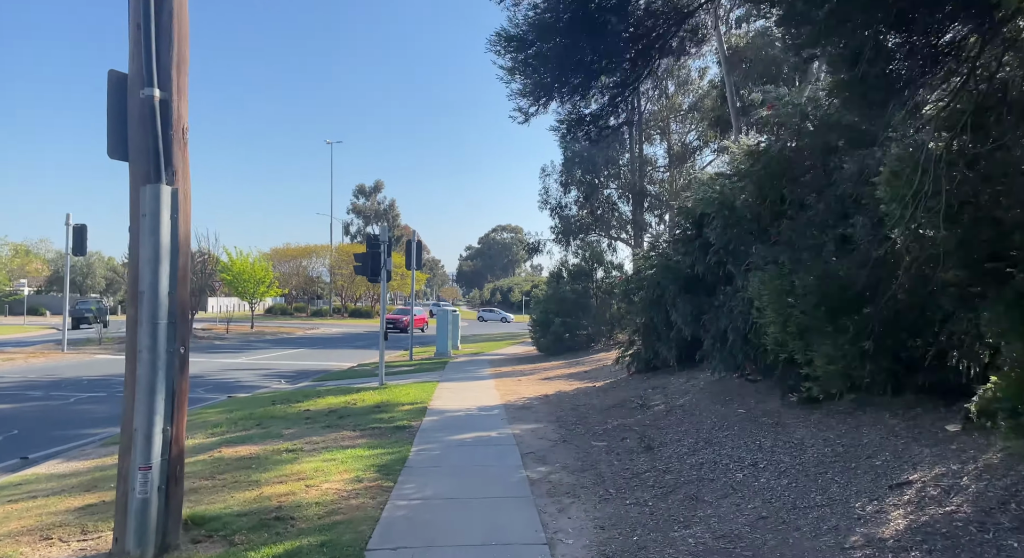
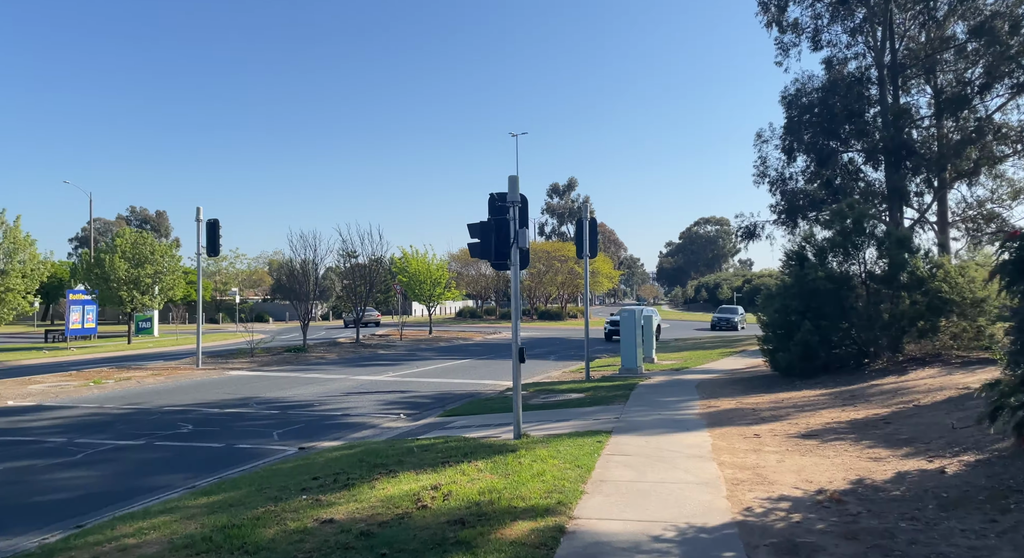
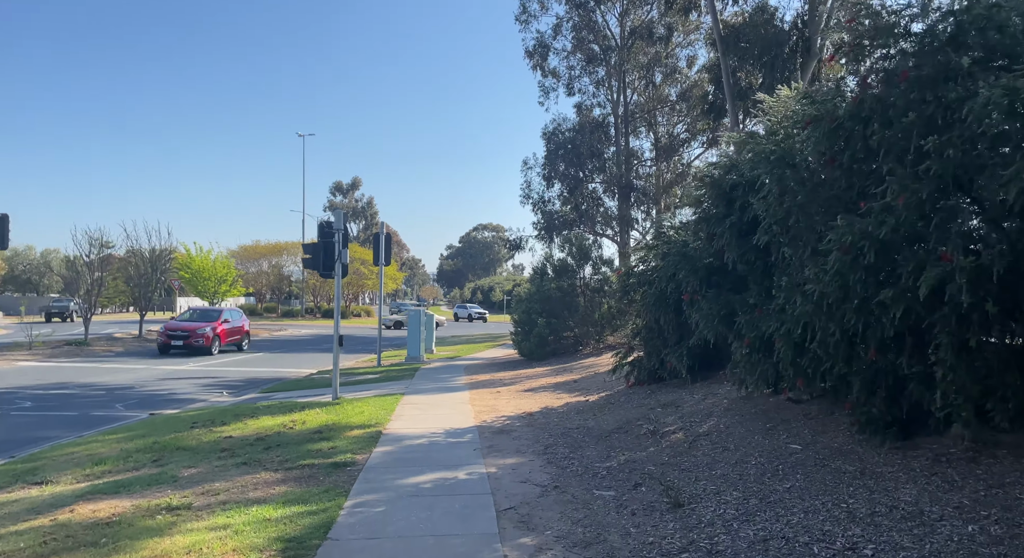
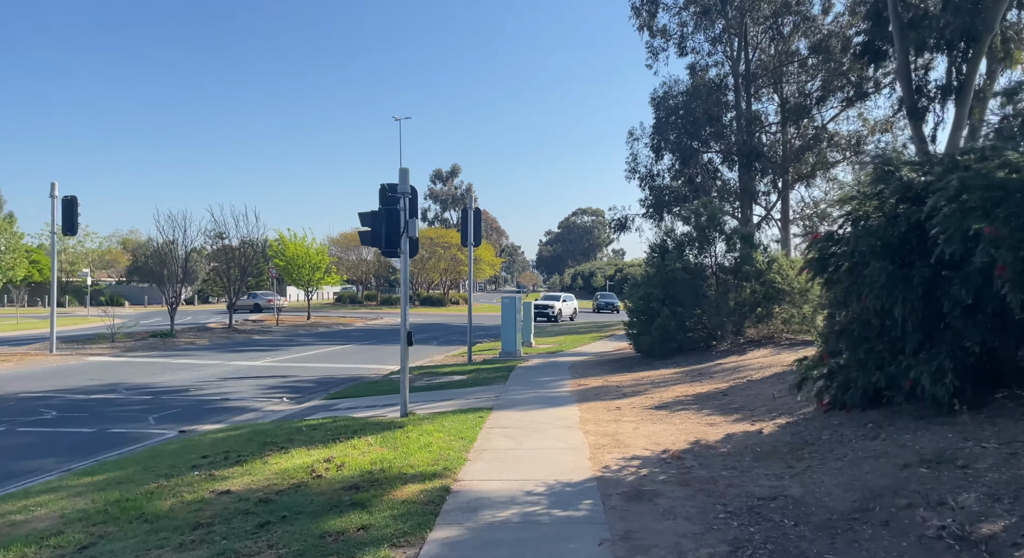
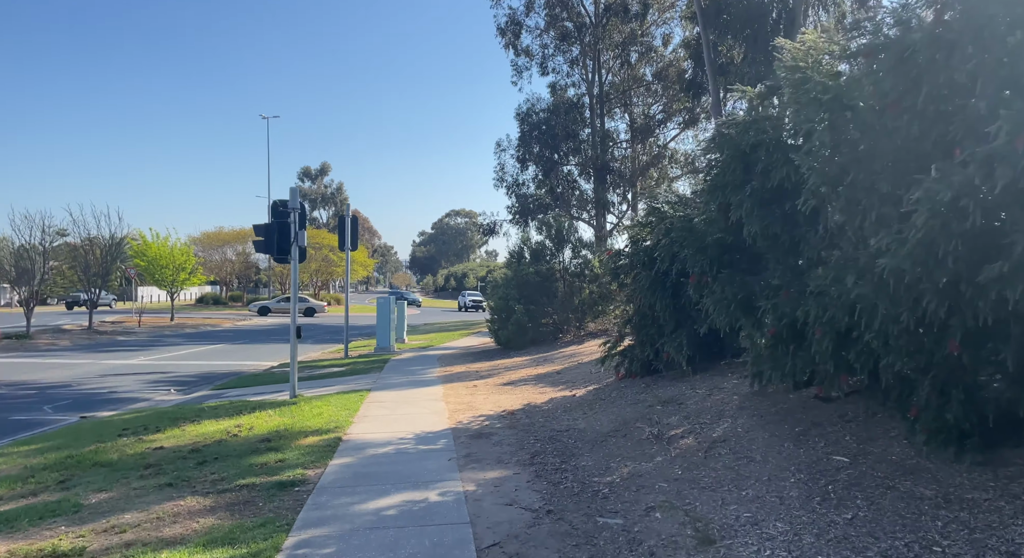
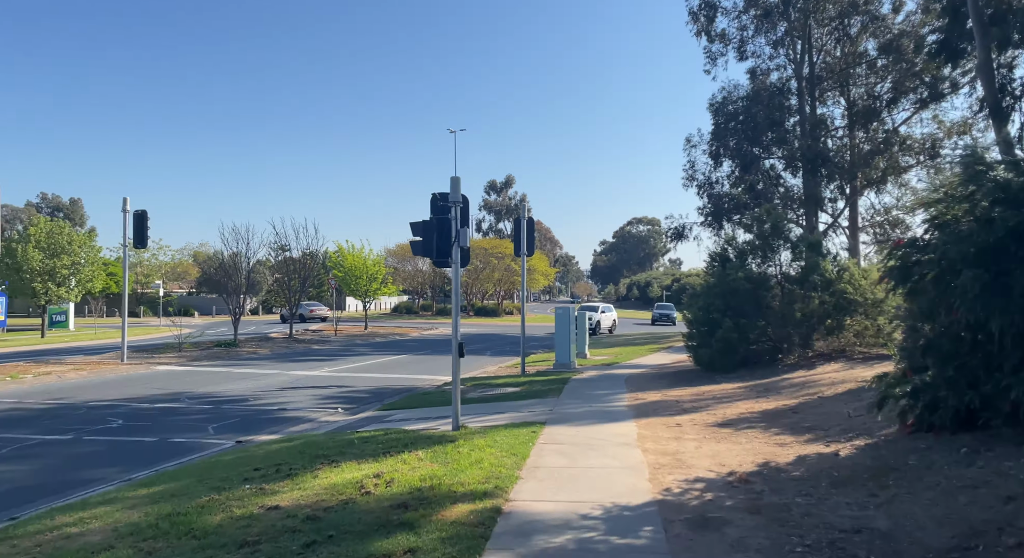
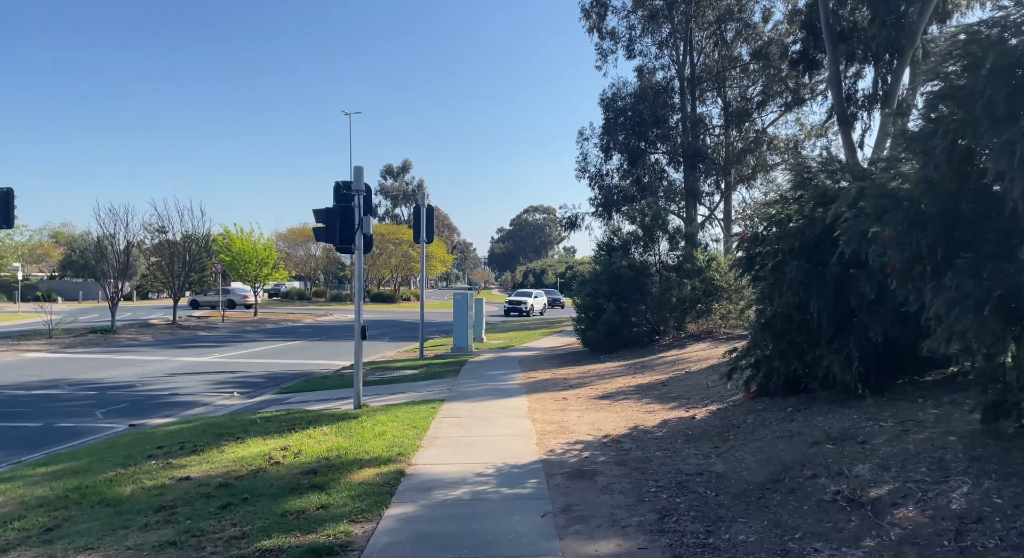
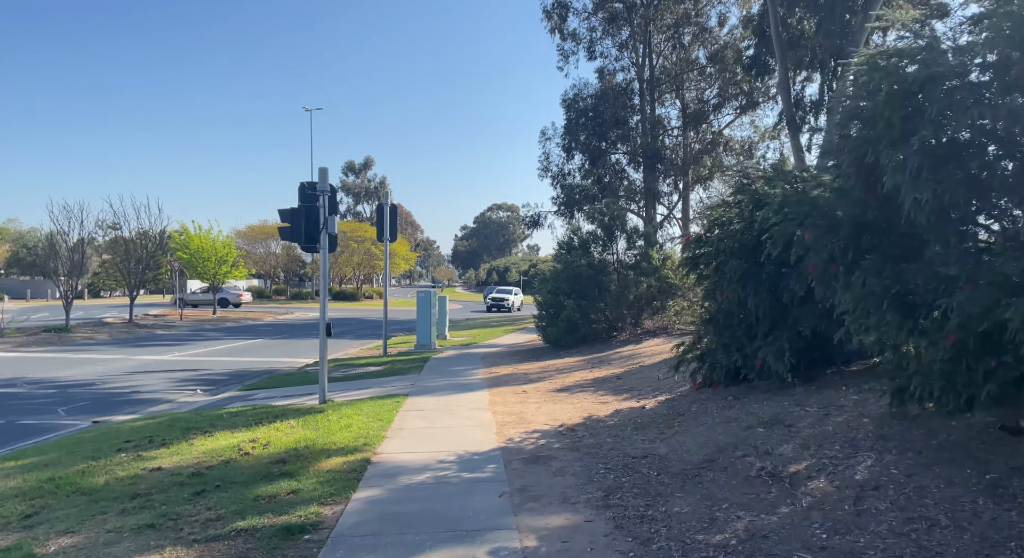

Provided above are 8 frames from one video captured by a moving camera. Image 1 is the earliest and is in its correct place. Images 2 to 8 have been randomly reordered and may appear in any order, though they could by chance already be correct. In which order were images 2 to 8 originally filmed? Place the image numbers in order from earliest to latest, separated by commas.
3, 5, 8, 7, 4, 6, 2
